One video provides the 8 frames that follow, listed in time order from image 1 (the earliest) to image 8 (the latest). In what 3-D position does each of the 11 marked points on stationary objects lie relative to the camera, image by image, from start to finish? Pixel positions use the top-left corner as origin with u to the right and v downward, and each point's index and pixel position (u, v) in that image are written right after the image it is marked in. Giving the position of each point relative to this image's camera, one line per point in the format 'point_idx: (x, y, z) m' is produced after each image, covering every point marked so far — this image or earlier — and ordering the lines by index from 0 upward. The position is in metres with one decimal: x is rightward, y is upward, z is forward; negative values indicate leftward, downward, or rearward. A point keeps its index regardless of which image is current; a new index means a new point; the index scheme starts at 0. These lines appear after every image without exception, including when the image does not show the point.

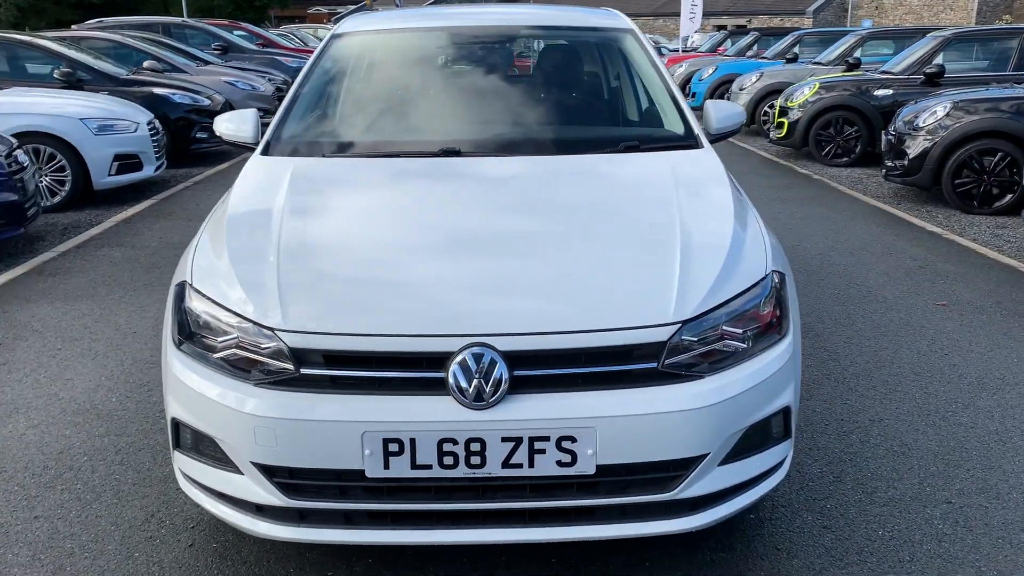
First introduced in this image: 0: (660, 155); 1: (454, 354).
0: (+0.5, +0.5, +3.2) m
1: (-0.1, -0.2, +2.2) m
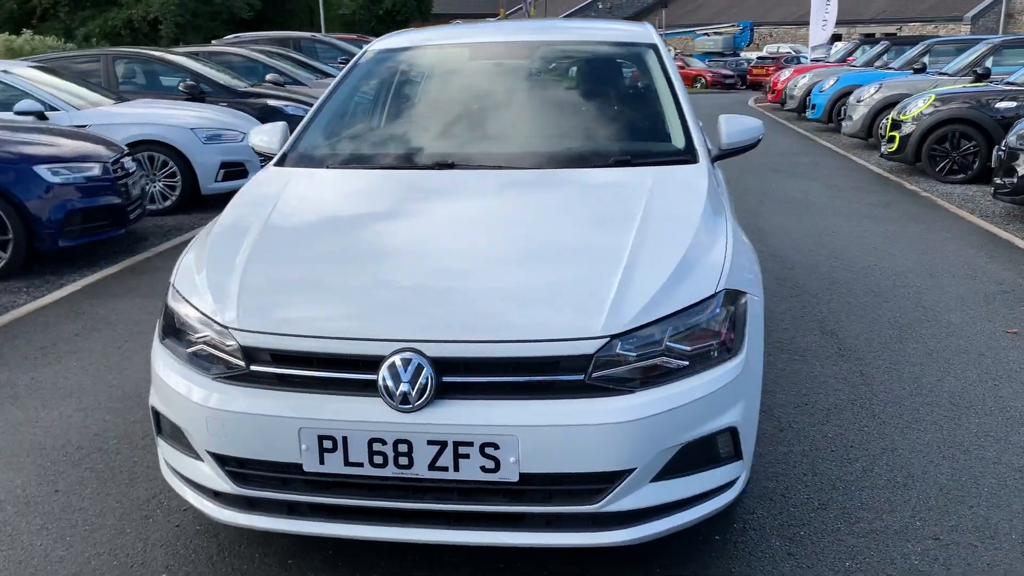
0: (+0.5, +0.4, +3.2) m
1: (-0.3, -0.2, +2.3) m
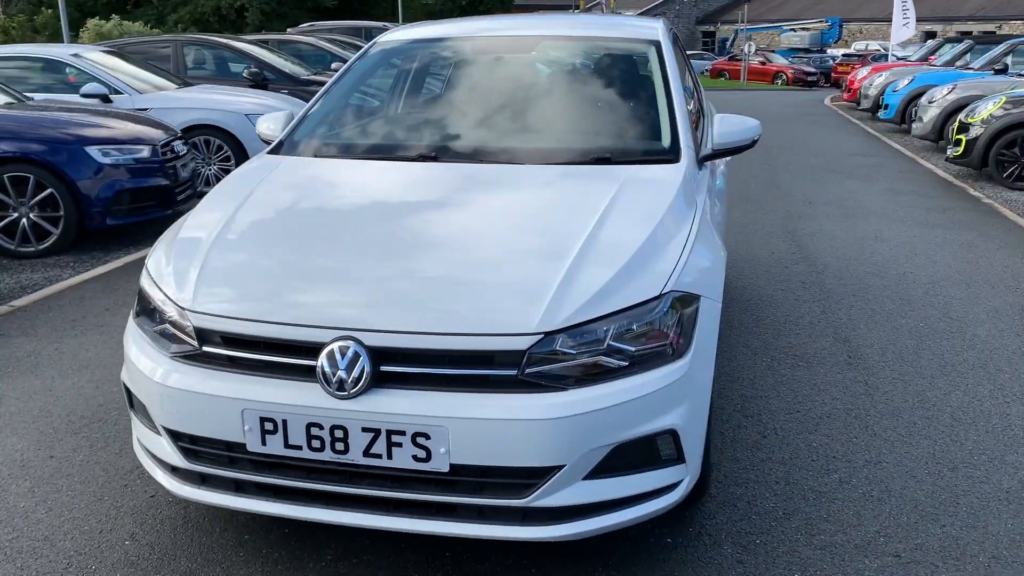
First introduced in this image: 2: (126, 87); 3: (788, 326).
0: (+0.4, +0.4, +3.2) m
1: (-0.5, -0.1, +2.4) m
2: (-4.1, +2.1, +9.4) m
3: (+1.5, -0.2, +4.9) m
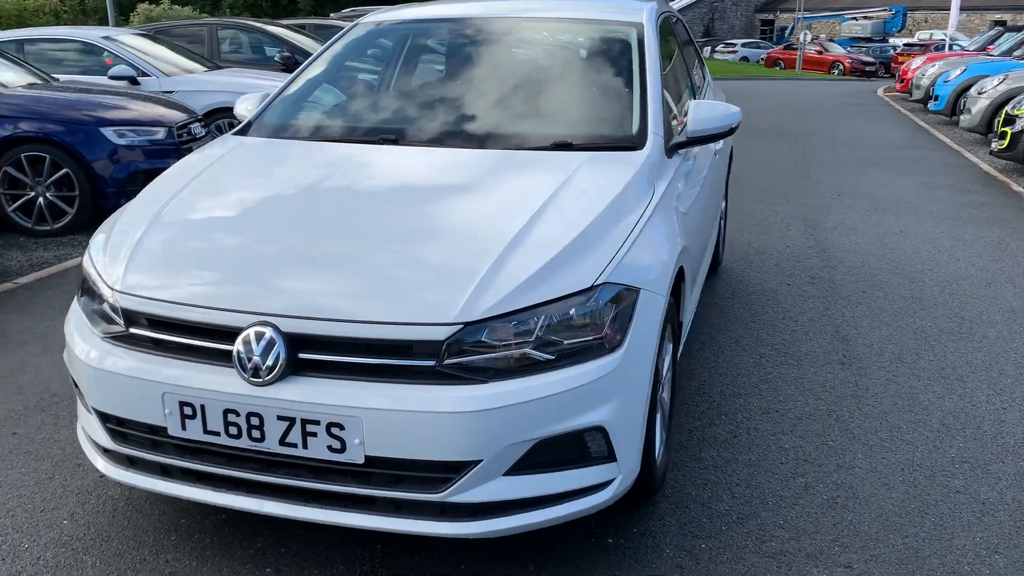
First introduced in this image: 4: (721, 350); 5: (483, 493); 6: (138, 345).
0: (+0.3, +0.5, +3.1) m
1: (-0.7, -0.1, +2.3) m
2: (-3.8, +2.3, +9.5) m
3: (+1.5, -0.2, +4.7) m
4: (+1.0, -0.3, +4.3) m
5: (-0.1, -0.5, +2.3) m
6: (-1.0, -0.2, +2.5) m
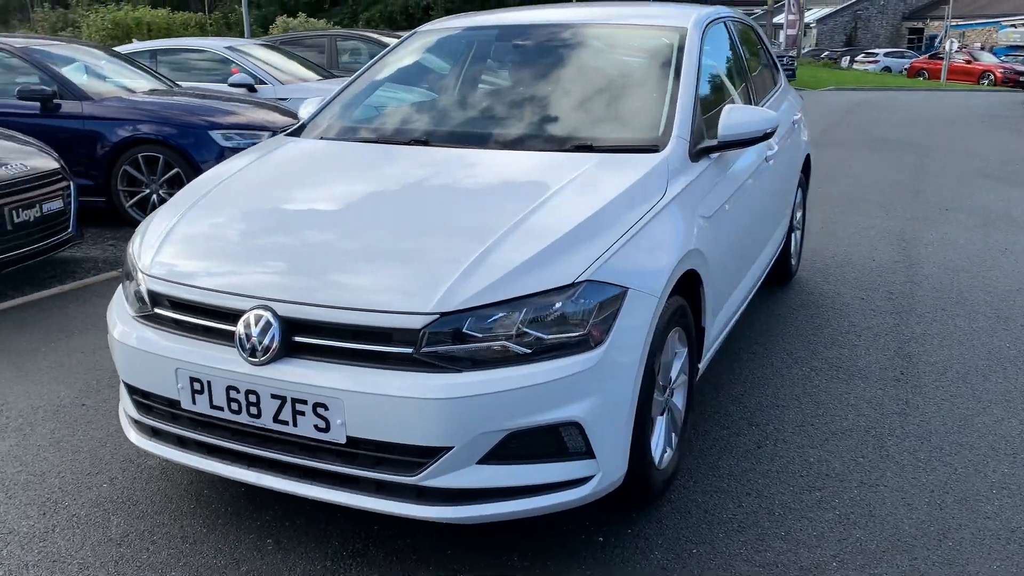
0: (+0.3, +0.5, +3.1) m
1: (-0.7, -0.1, +2.5) m
2: (-2.7, +2.4, +10.1) m
3: (+1.7, -0.3, +4.6) m
4: (+1.2, -0.3, +4.2) m
5: (-0.2, -0.5, +2.4) m
6: (-1.1, -0.1, +2.7) m
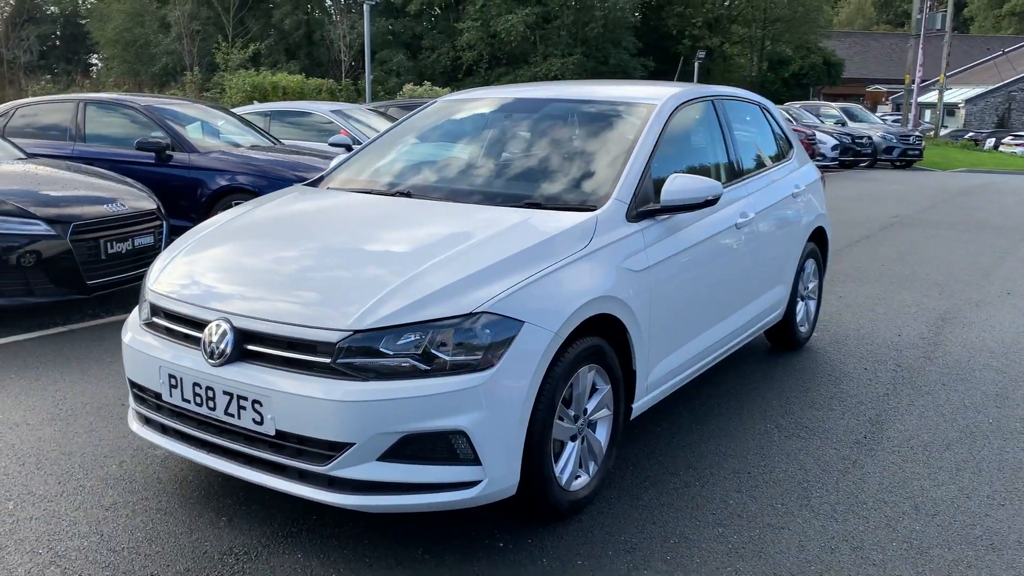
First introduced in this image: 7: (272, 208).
0: (+0.2, +0.3, +3.6) m
1: (-1.0, -0.1, +3.1) m
2: (-1.8, +1.8, +11.0) m
3: (+1.7, -0.6, +4.7) m
4: (+1.1, -0.6, +4.5) m
5: (-0.5, -0.6, +2.8) m
6: (-1.3, -0.2, +3.3) m
7: (-1.1, +0.4, +4.1) m
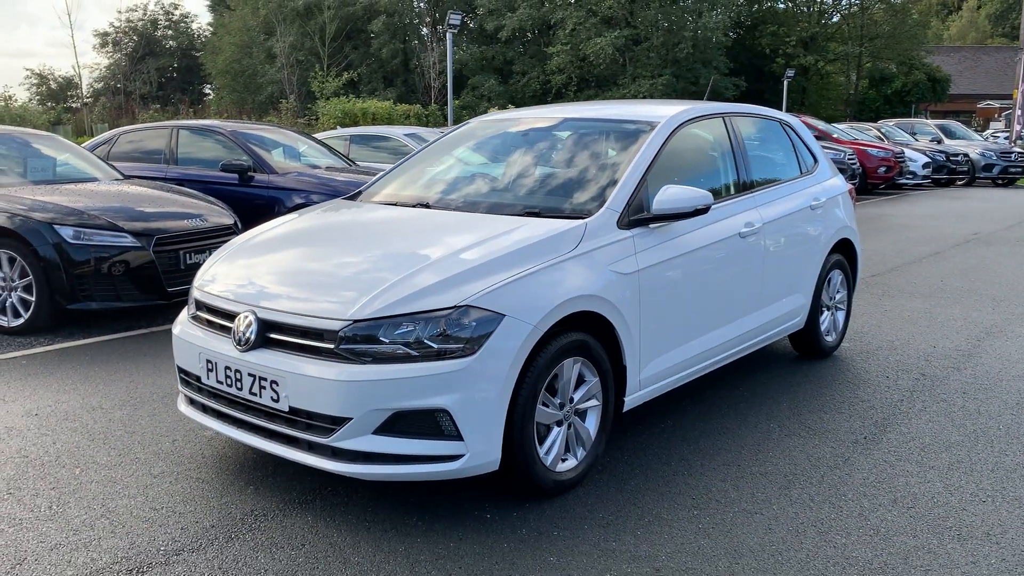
0: (+0.2, +0.3, +3.9) m
1: (-1.1, -0.1, +3.5) m
2: (-0.9, +1.6, +11.5) m
3: (+1.8, -0.7, +4.9) m
4: (+1.2, -0.7, +4.7) m
5: (-0.6, -0.6, +3.2) m
6: (-1.3, -0.2, +3.8) m
7: (-1.0, +0.4, +4.6) m
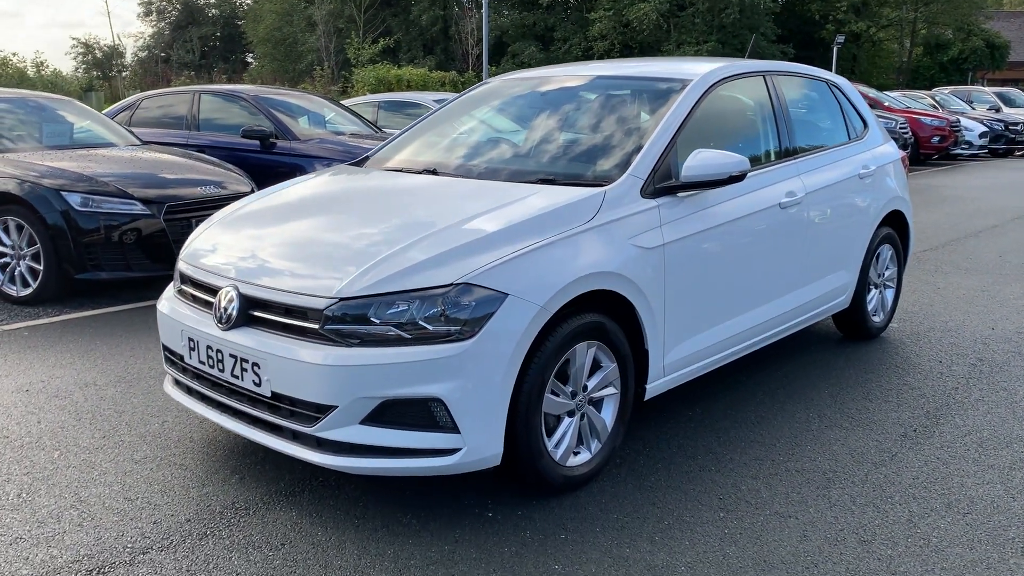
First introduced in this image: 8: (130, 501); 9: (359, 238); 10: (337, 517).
0: (+0.2, +0.4, +3.5) m
1: (-1.0, 0.0, +3.2) m
2: (-0.5, +2.0, +11.1) m
3: (+1.9, -0.5, +4.5) m
4: (+1.3, -0.6, +4.3) m
5: (-0.6, -0.5, +2.9) m
6: (-1.3, 0.0, +3.5) m
7: (-0.9, +0.5, +4.2) m
8: (-1.4, -0.8, +3.2) m
9: (-0.7, +0.2, +3.4) m
10: (-0.6, -0.8, +3.1) m
